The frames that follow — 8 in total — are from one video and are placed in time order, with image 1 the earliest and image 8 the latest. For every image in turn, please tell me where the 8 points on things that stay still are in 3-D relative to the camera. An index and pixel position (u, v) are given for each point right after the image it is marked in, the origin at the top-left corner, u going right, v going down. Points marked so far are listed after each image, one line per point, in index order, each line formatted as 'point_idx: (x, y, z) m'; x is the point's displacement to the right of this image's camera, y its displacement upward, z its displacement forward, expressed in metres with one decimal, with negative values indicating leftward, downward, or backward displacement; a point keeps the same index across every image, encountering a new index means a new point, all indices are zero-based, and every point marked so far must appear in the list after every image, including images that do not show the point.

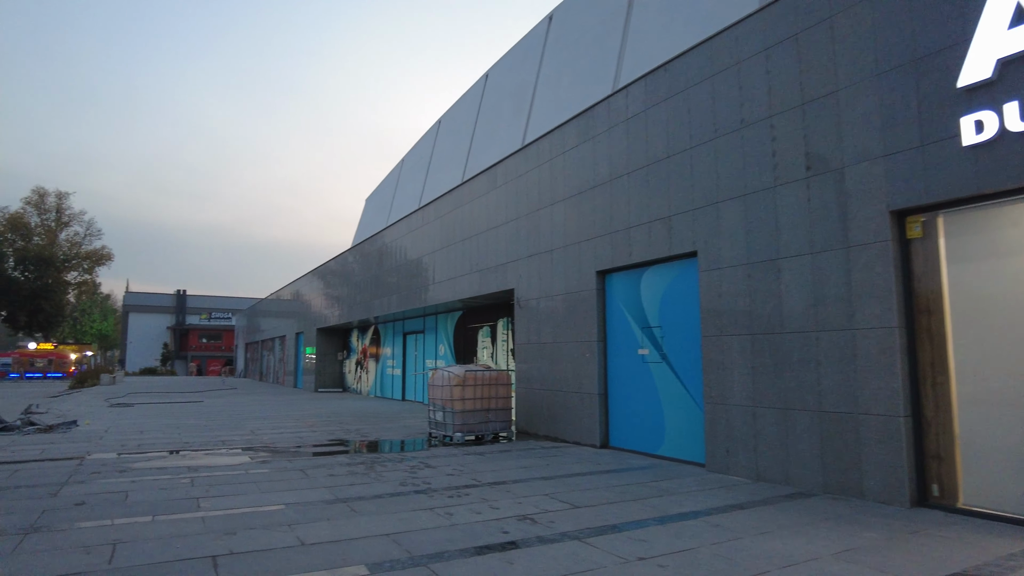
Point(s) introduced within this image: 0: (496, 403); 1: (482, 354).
0: (-0.3, -2.0, +11.4) m
1: (-0.7, -1.7, +16.9) m
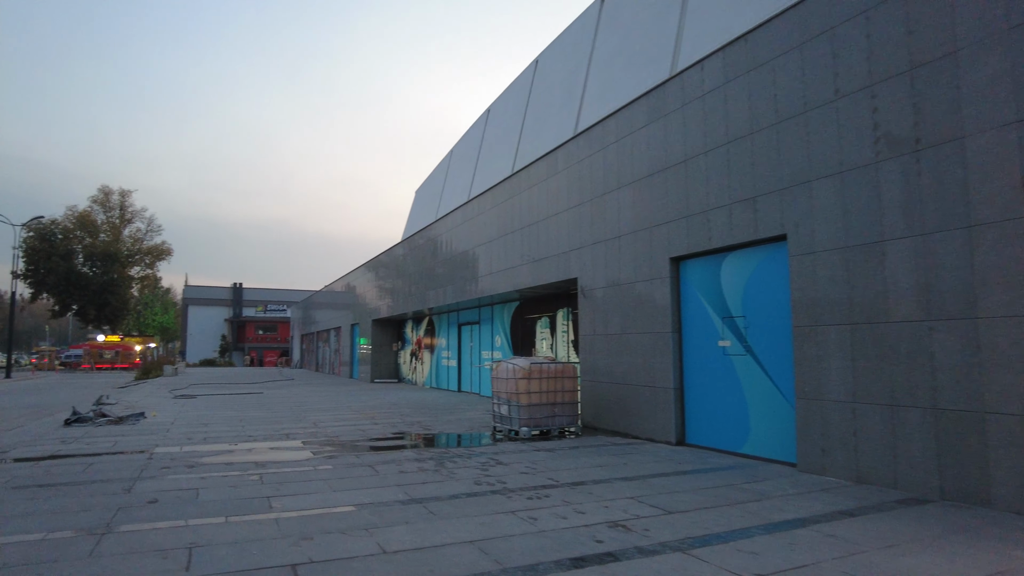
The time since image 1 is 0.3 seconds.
0: (+0.8, -1.8, +11.0) m
1: (+0.7, -1.4, +16.5) m
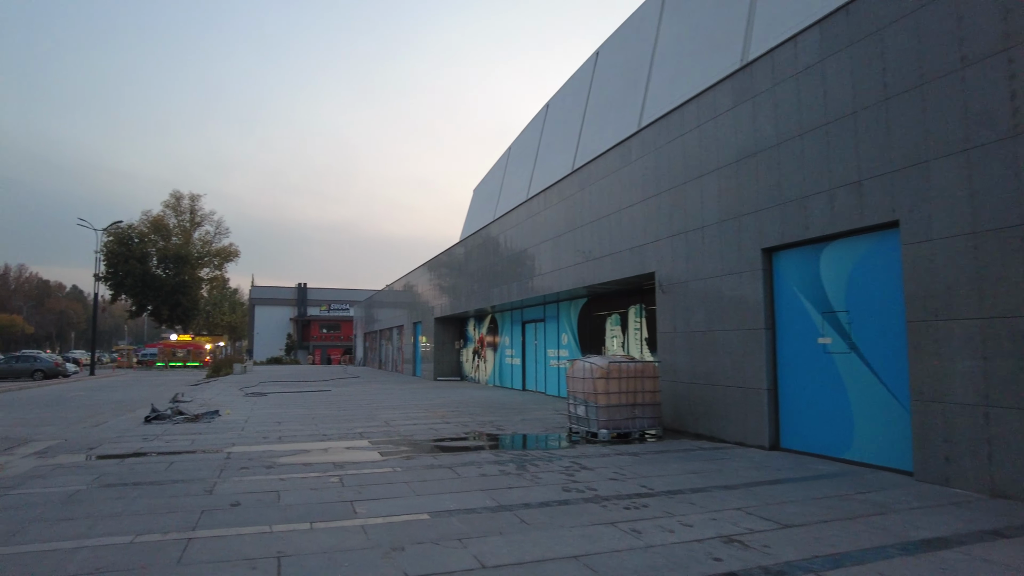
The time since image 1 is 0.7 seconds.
0: (+2.0, -1.7, +10.4) m
1: (+2.4, -1.3, +15.9) m
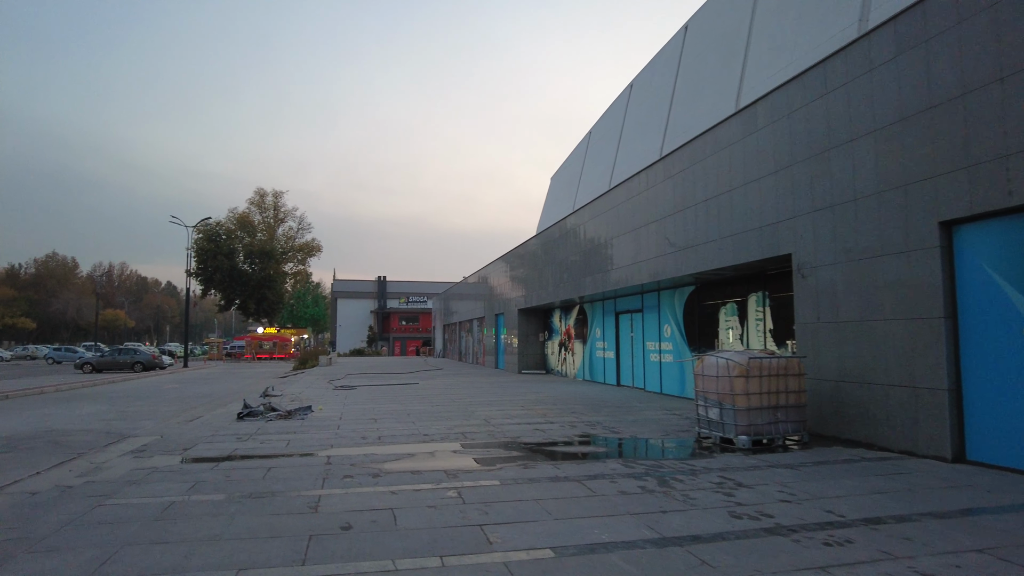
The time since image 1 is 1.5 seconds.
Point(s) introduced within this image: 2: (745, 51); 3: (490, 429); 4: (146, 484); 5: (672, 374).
0: (+3.7, -1.5, +9.0) m
1: (+4.7, -1.0, +14.5) m
2: (+6.9, +7.0, +19.4) m
3: (-0.3, -2.3, +10.7) m
4: (-3.6, -1.9, +6.5) m
5: (+4.1, -2.2, +16.9) m
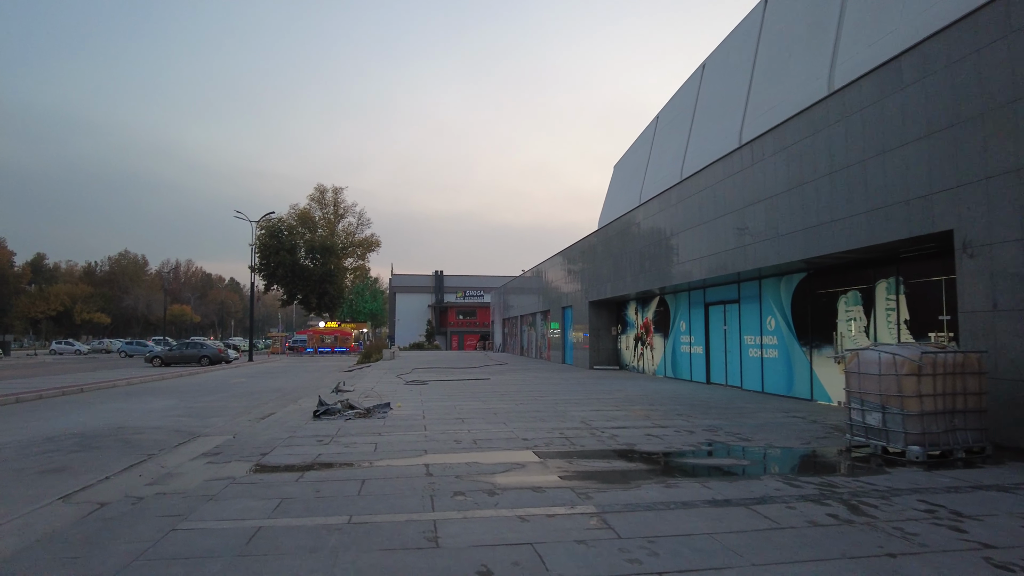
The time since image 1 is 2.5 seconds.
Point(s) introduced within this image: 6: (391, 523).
0: (+5.1, -1.3, +7.5) m
1: (+6.4, -0.8, +12.8) m
2: (+9.0, +7.3, +17.5) m
3: (+1.2, -2.1, +9.4) m
4: (-2.4, -1.8, +5.5) m
5: (+6.1, -1.9, +15.2) m
6: (-0.9, -1.7, +4.8) m
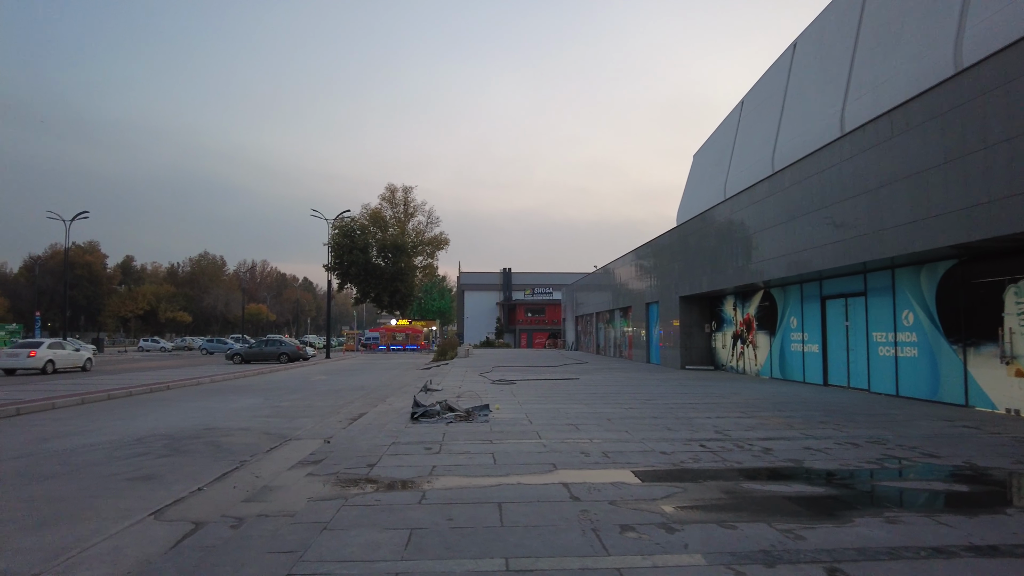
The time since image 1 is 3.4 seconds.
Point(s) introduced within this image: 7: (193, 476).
0: (+6.5, -1.1, +5.7) m
1: (+8.3, -0.6, +10.9) m
2: (+11.3, +7.5, +15.3) m
3: (+2.8, -1.9, +8.1) m
4: (-1.1, -1.6, +4.5) m
5: (+8.2, -1.7, +13.4) m
6: (+0.3, -1.6, +3.7) m
7: (-3.6, -2.1, +7.4) m
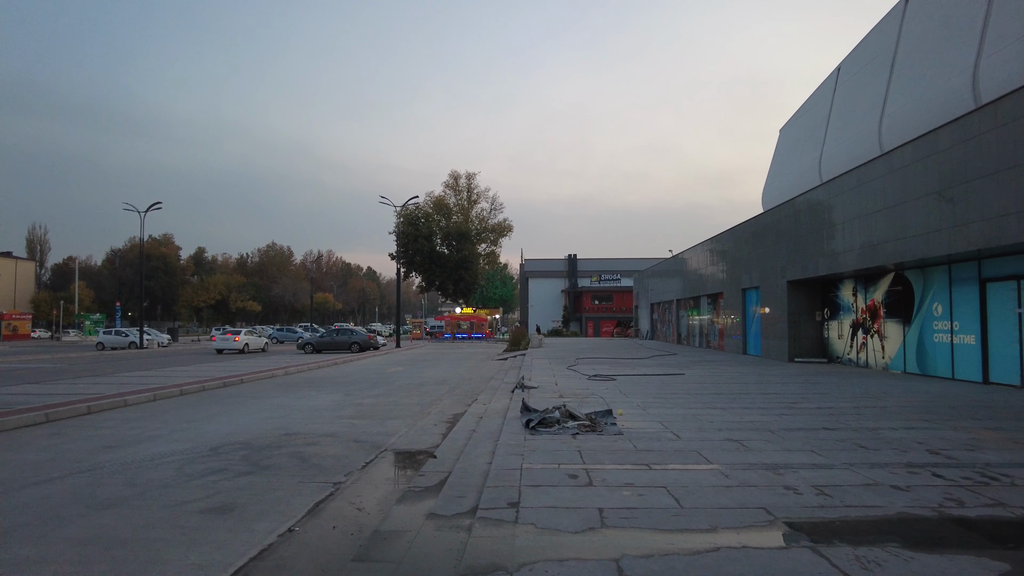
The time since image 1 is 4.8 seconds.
0: (+7.8, -0.9, +3.3) m
1: (+10.1, -0.3, +8.3) m
2: (+13.3, +7.9, +12.3) m
3: (+4.3, -1.7, +6.0) m
4: (+0.1, -1.5, +2.8) m
5: (+10.2, -1.4, +10.8) m
6: (+1.5, -1.5, +1.8) m
7: (-2.0, -1.9, +5.9) m
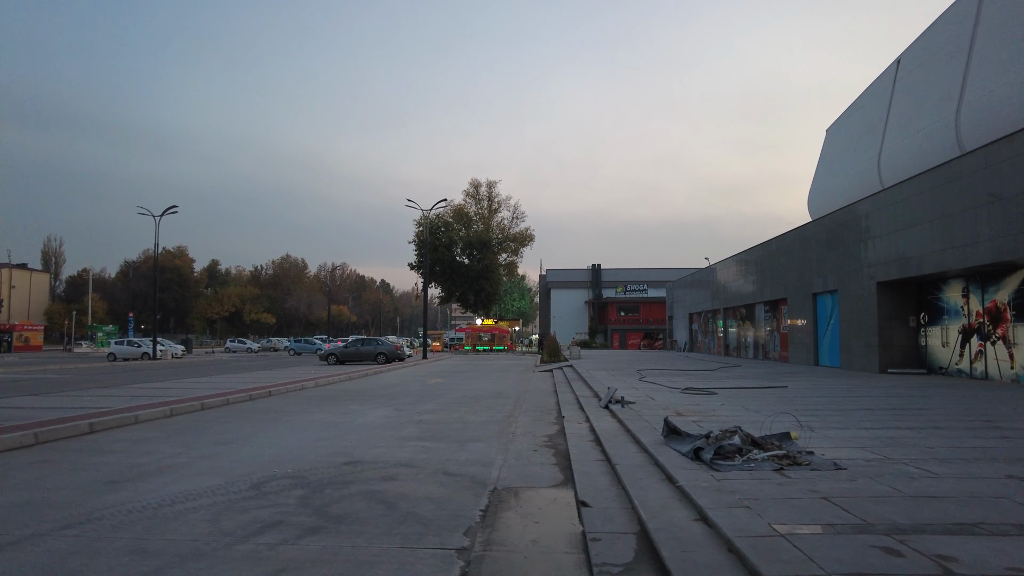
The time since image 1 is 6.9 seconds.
0: (+9.2, -0.5, +0.8) m
1: (+11.6, 0.0, +5.7) m
2: (+14.9, +8.1, +9.8) m
3: (+5.7, -1.4, +3.4) m
4: (+1.5, -1.1, +0.3) m
5: (+11.7, -1.2, +8.2) m
6: (+2.8, -1.1, -0.7) m
7: (-0.6, -1.6, +3.5) m
